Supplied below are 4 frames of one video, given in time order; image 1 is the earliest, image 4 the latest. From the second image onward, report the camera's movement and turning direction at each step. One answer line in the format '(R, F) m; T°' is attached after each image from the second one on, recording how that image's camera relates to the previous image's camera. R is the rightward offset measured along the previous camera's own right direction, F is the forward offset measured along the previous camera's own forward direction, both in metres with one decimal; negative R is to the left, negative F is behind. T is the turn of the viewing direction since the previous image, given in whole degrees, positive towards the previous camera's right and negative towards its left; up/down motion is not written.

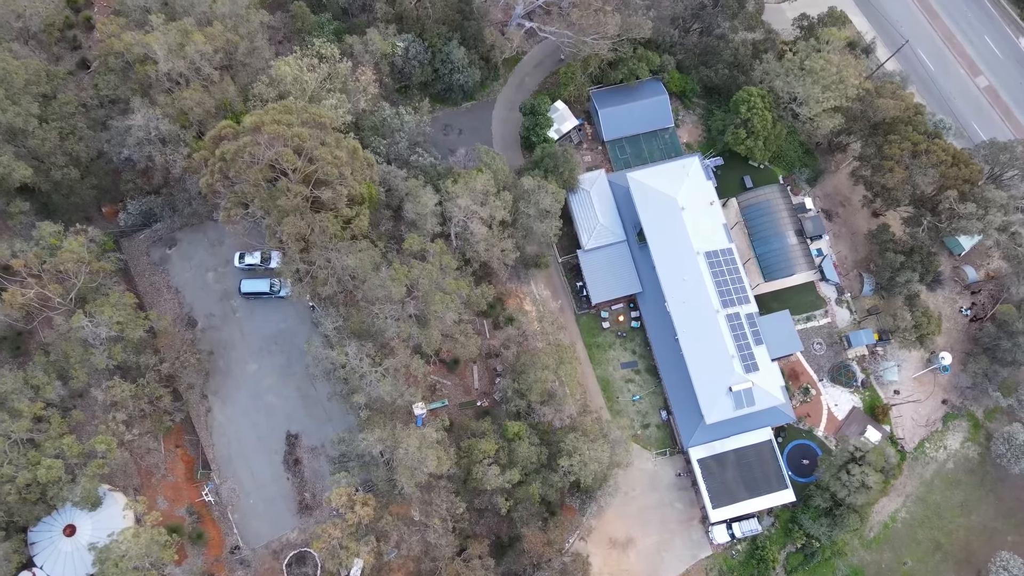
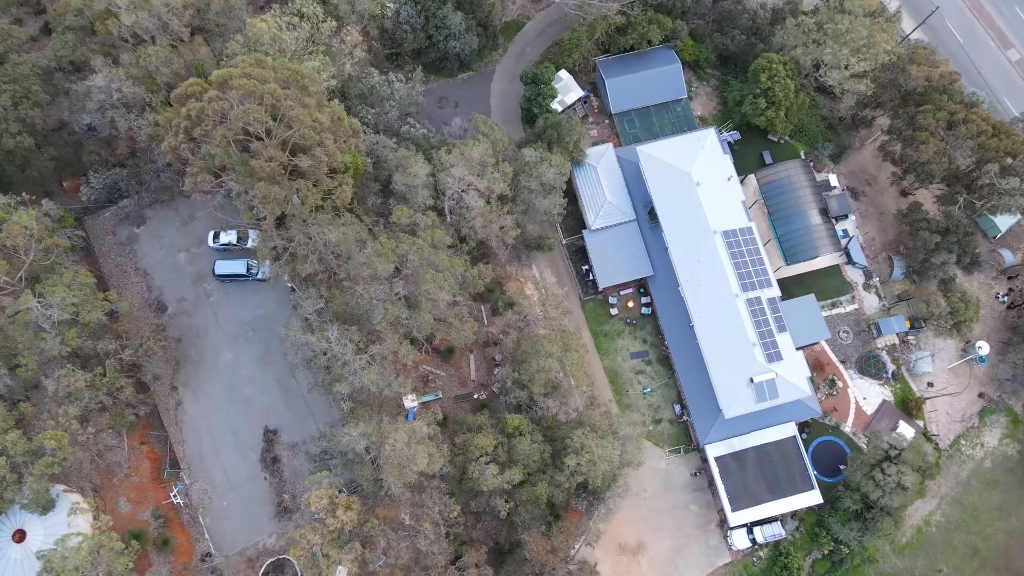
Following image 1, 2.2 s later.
(0.0, +3.8) m; 0°
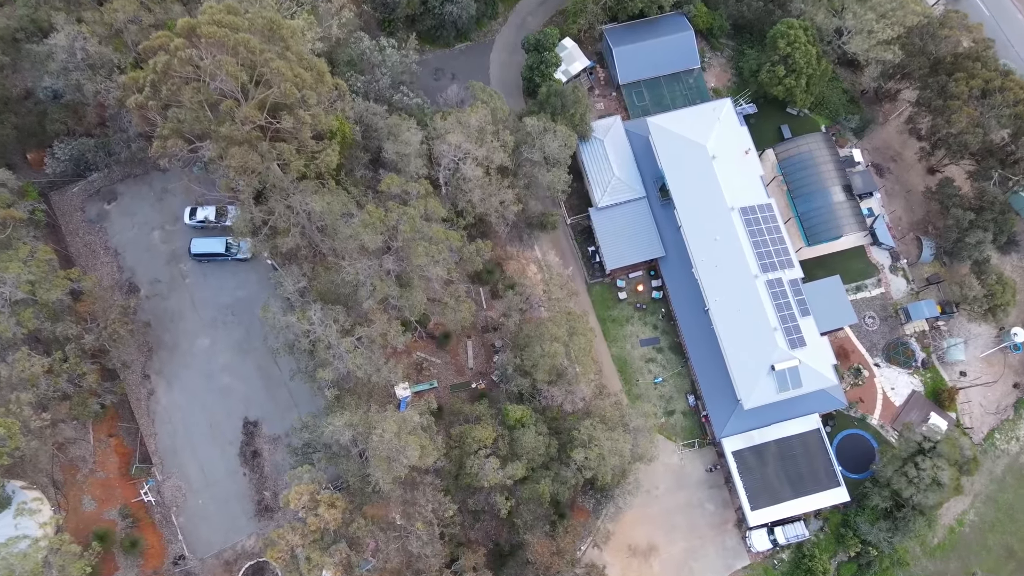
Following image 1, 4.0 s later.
(0.0, +3.1) m; 0°
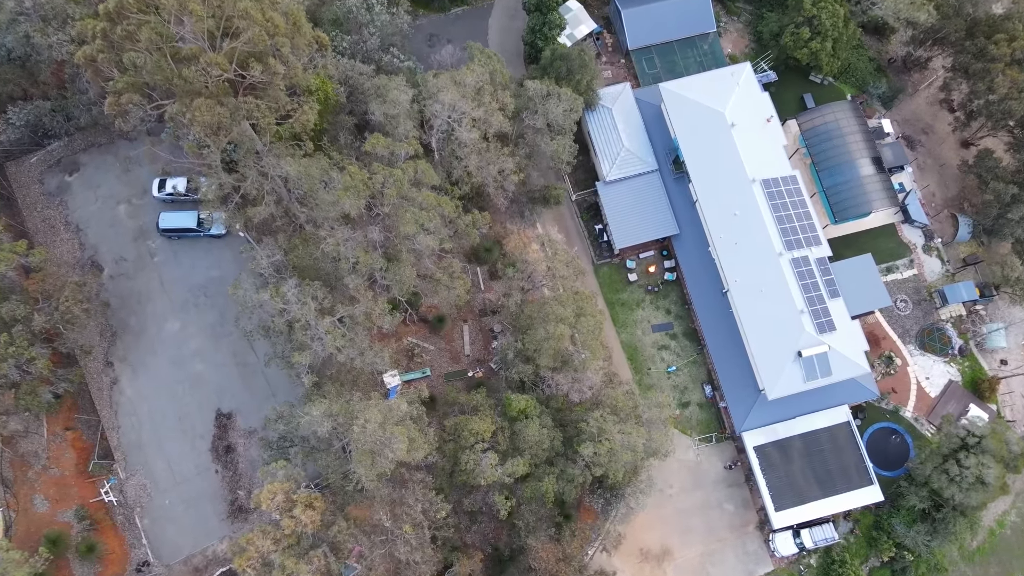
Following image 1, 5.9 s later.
(0.0, +3.3) m; 0°
